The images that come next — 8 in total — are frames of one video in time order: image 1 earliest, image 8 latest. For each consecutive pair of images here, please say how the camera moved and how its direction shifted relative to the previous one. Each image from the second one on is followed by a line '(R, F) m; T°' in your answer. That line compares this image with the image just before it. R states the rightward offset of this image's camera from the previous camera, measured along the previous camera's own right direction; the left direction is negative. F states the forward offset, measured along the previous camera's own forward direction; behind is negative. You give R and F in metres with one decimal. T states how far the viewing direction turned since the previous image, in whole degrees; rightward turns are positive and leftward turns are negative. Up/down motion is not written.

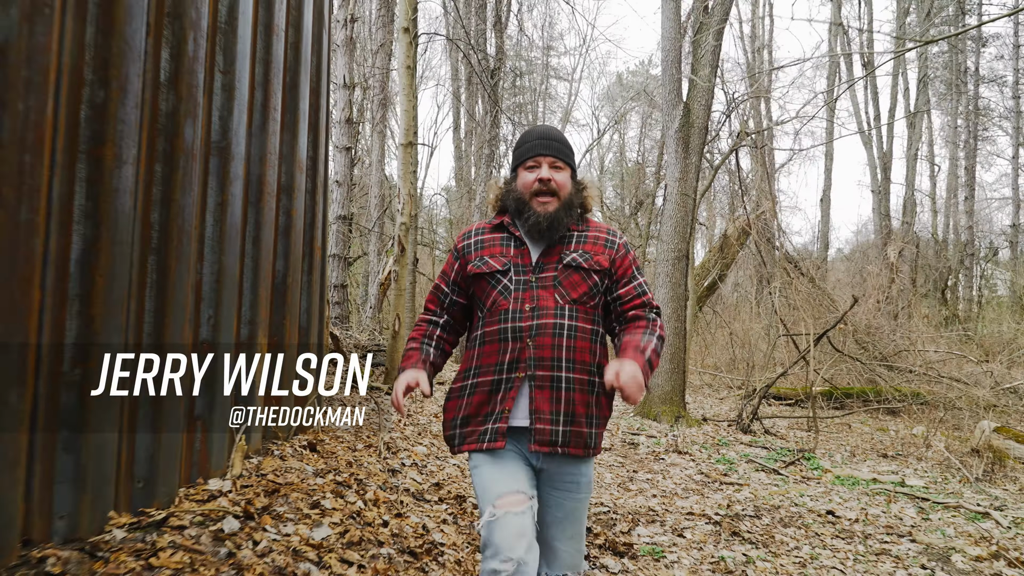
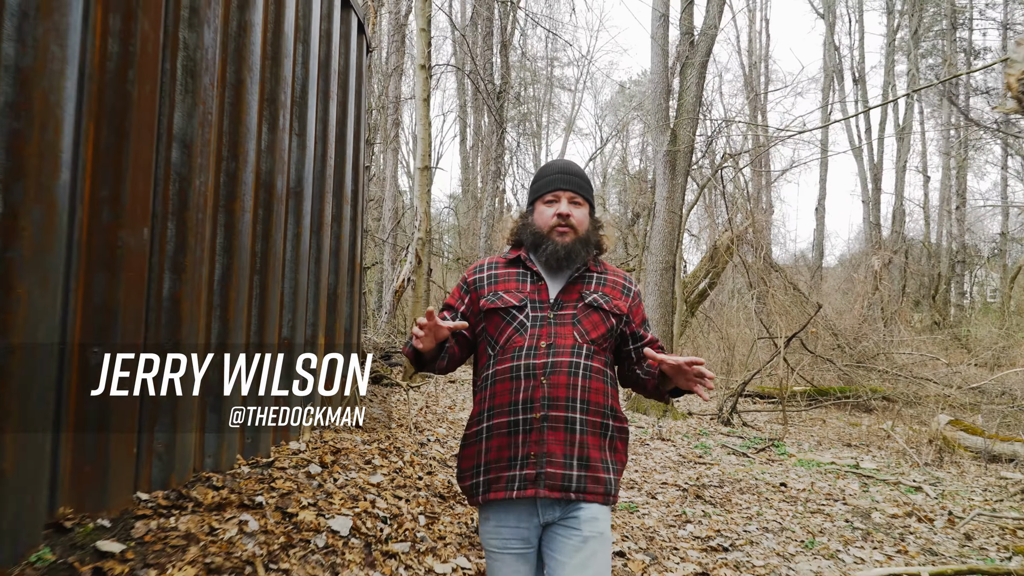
(0.0, -1.0) m; 0°
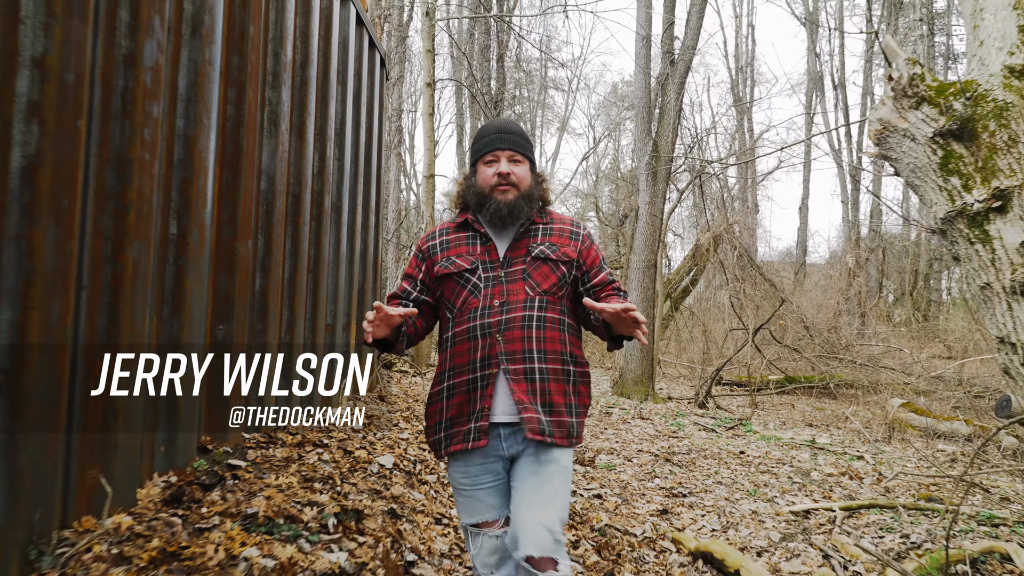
(0.0, -1.0) m; +1°
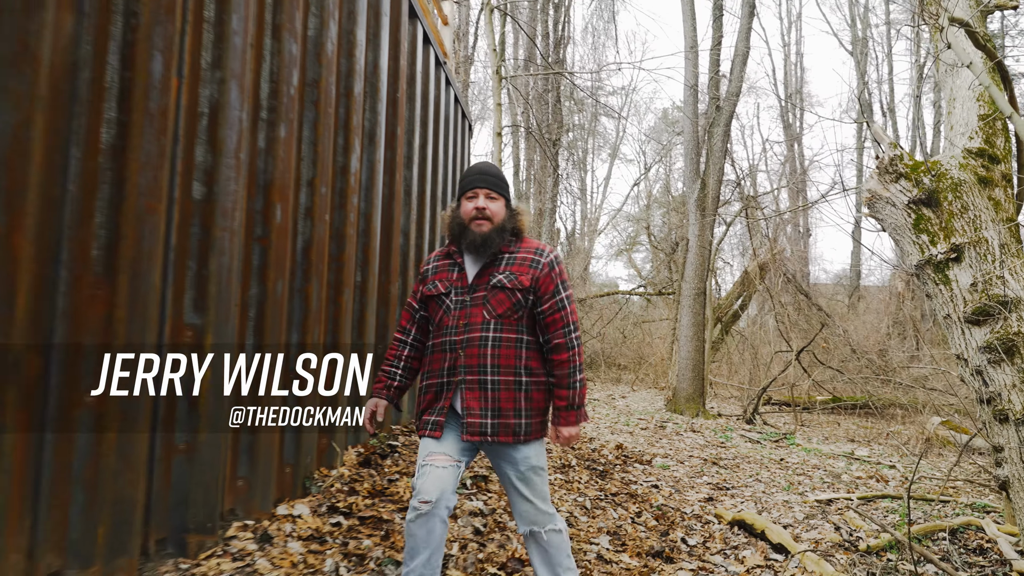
(-0.2, -1.2) m; -4°
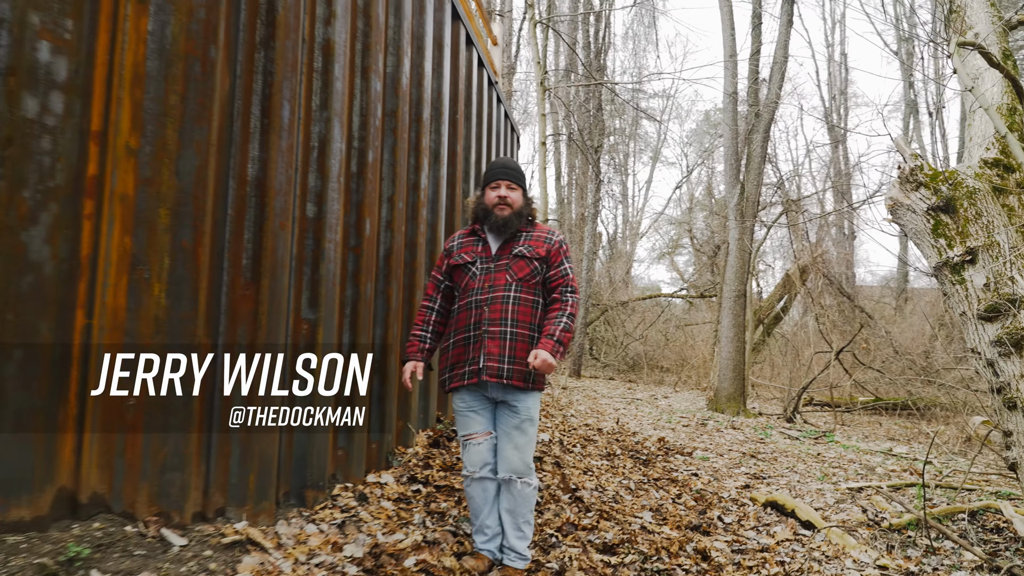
(-0.1, -0.5) m; -3°
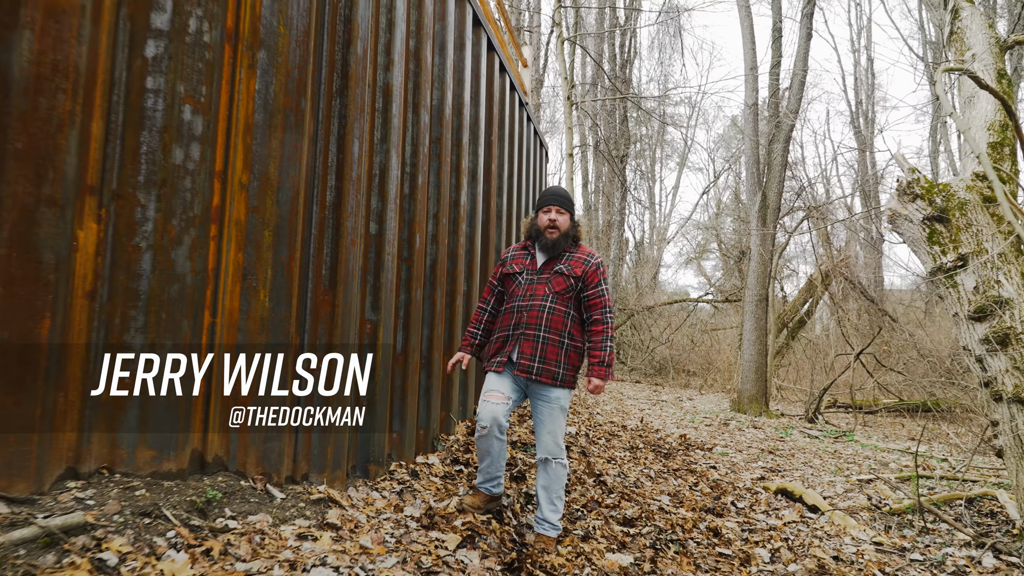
(0.0, -0.5) m; -2°
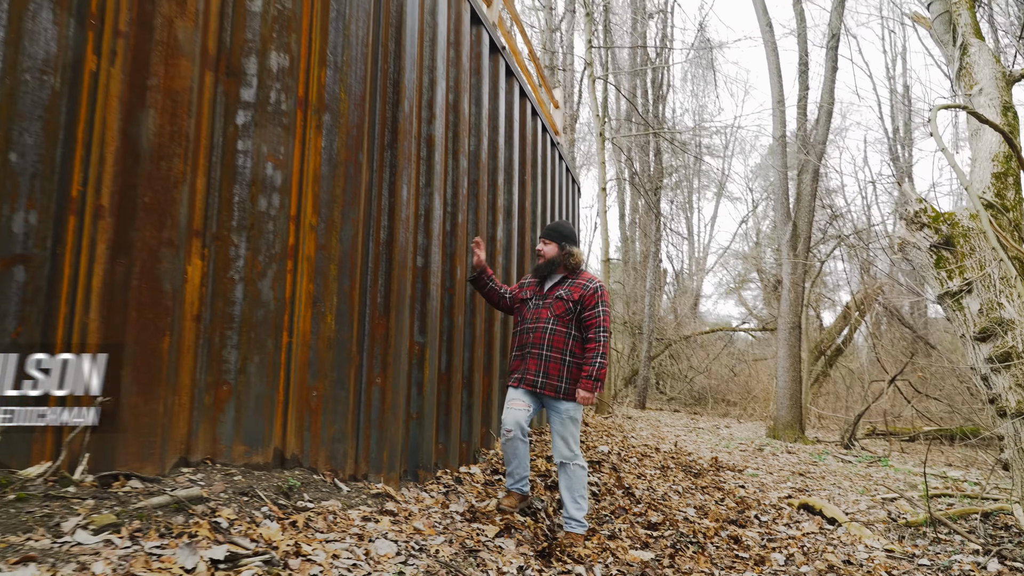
(0.0, -0.4) m; -3°
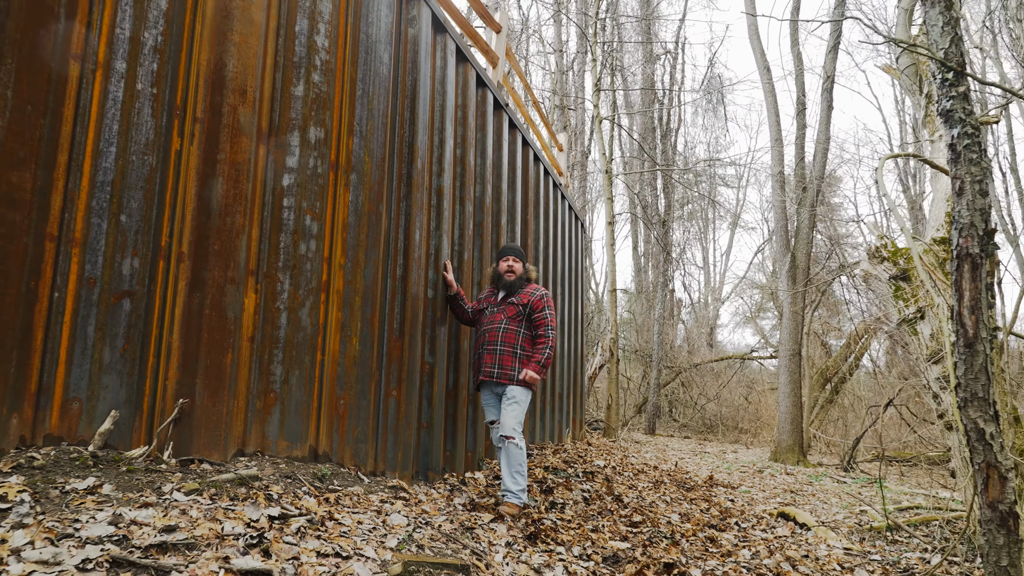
(+0.1, -0.7) m; -1°
